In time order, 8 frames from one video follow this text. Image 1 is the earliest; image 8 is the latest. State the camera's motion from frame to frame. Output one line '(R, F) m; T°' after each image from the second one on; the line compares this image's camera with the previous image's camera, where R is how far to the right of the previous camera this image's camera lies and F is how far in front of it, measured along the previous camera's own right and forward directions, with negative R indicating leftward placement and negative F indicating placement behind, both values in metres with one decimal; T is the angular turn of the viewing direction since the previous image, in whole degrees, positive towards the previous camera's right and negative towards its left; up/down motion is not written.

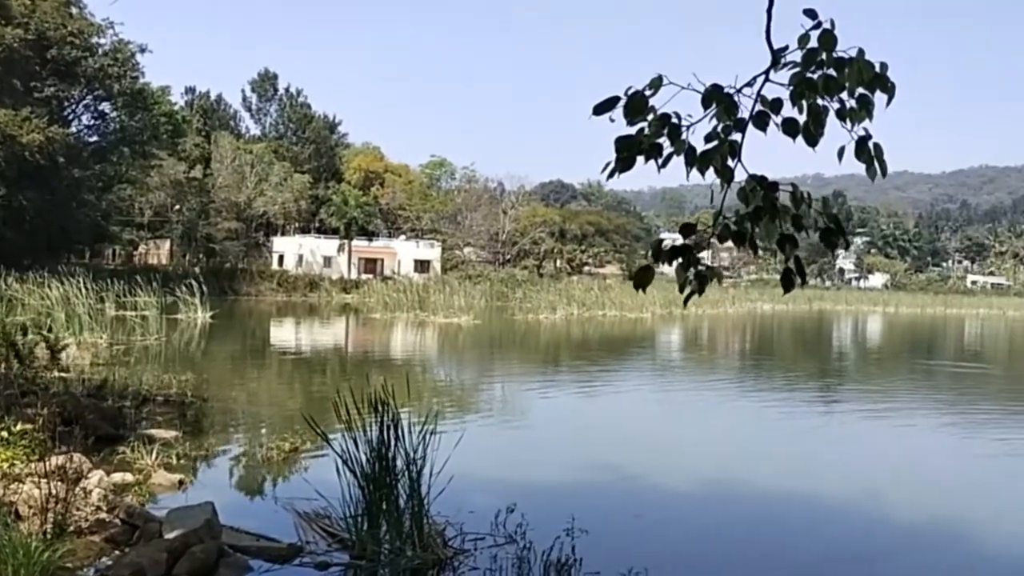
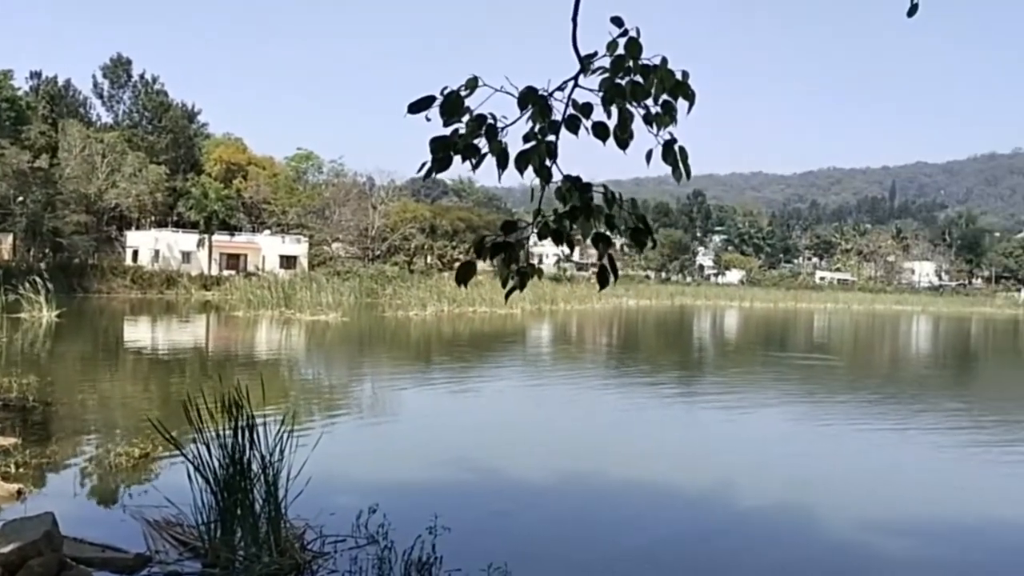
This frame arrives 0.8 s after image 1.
(+0.4, 0.0) m; +7°
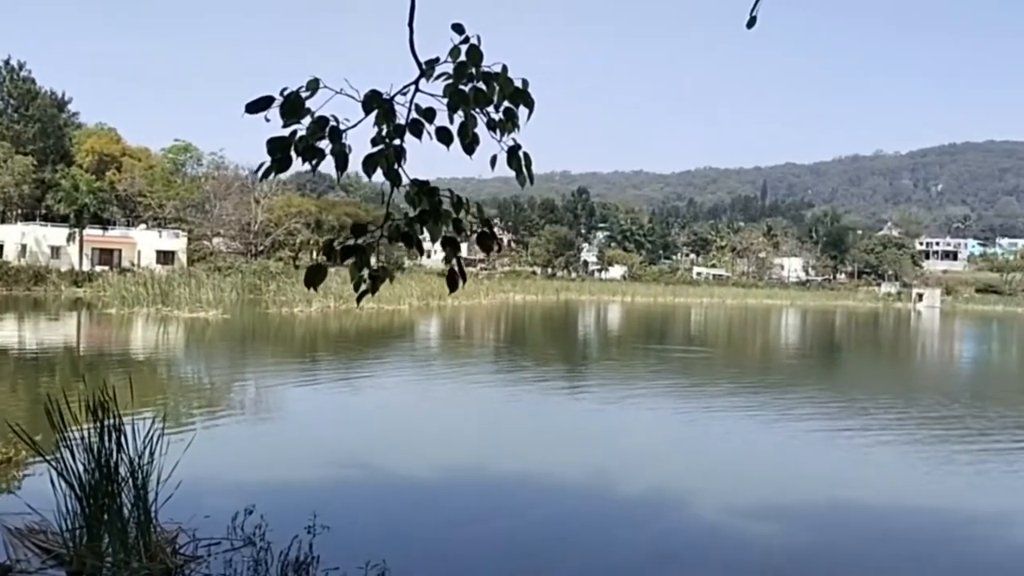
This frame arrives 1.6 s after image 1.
(+0.3, -0.1) m; +6°
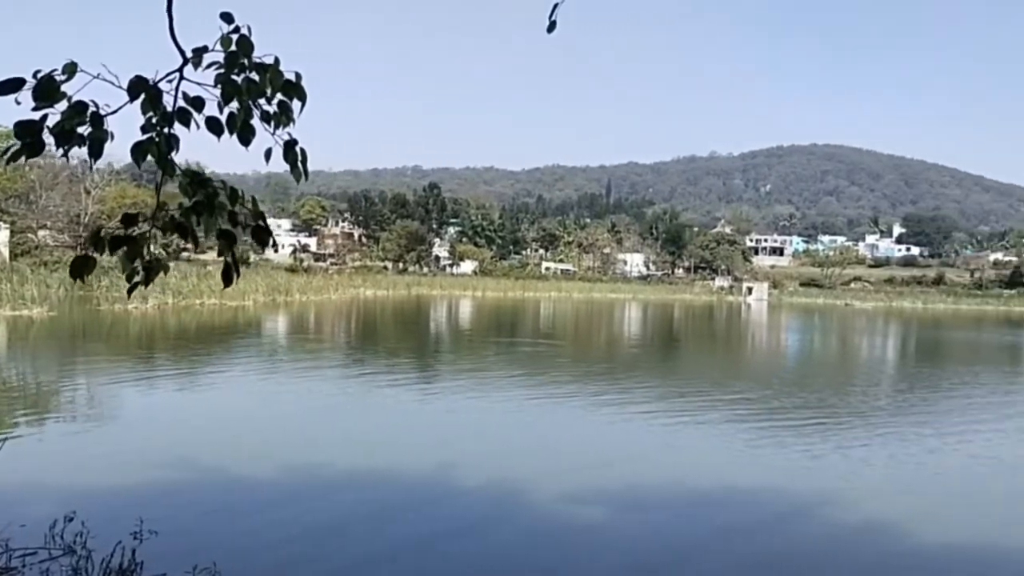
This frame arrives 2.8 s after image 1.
(+0.5, -0.1) m; +8°
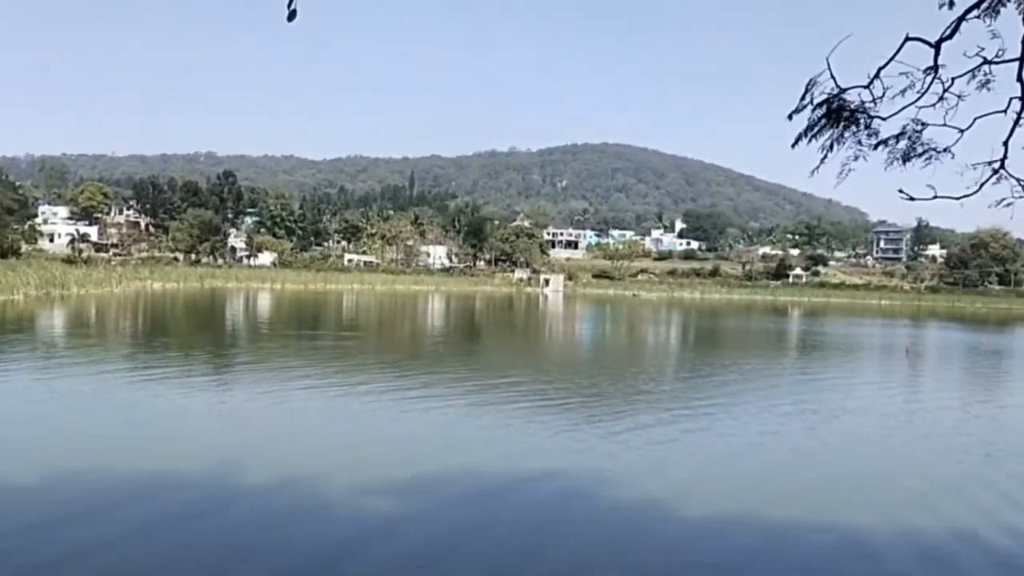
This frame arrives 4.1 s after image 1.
(+0.5, -0.1) m; +11°
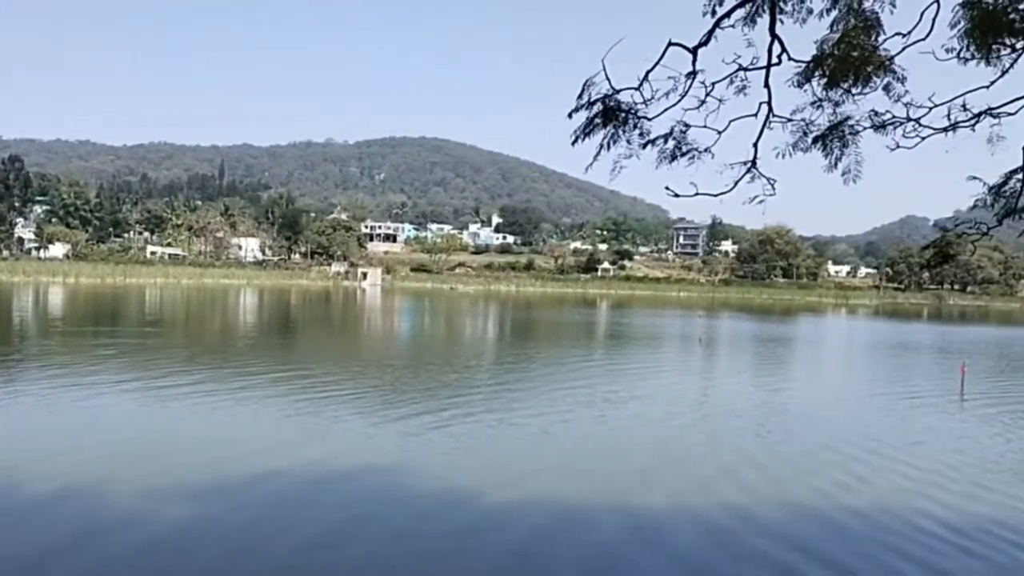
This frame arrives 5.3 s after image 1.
(+0.1, -0.1) m; +11°
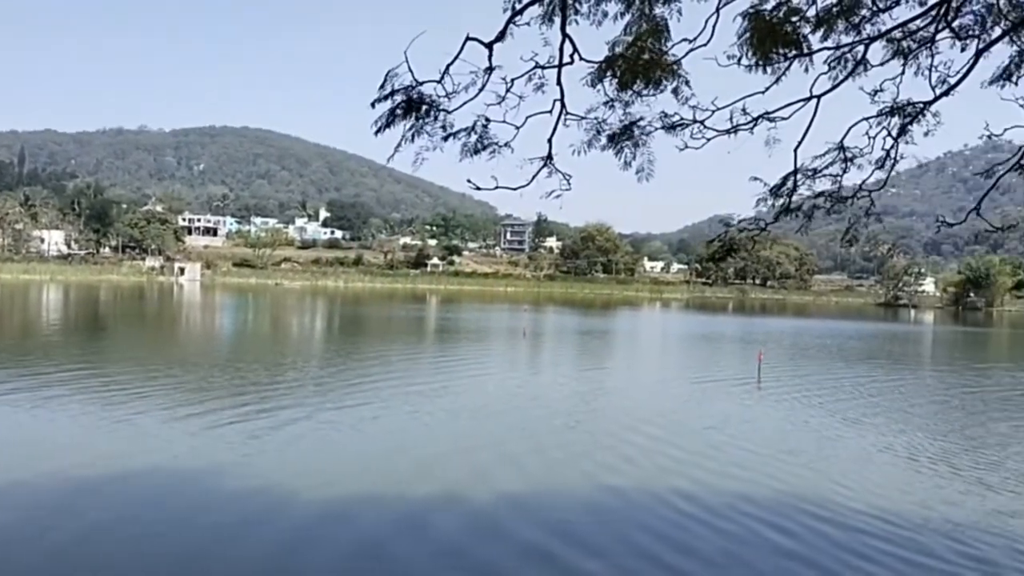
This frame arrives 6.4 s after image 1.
(+0.5, -0.1) m; +10°
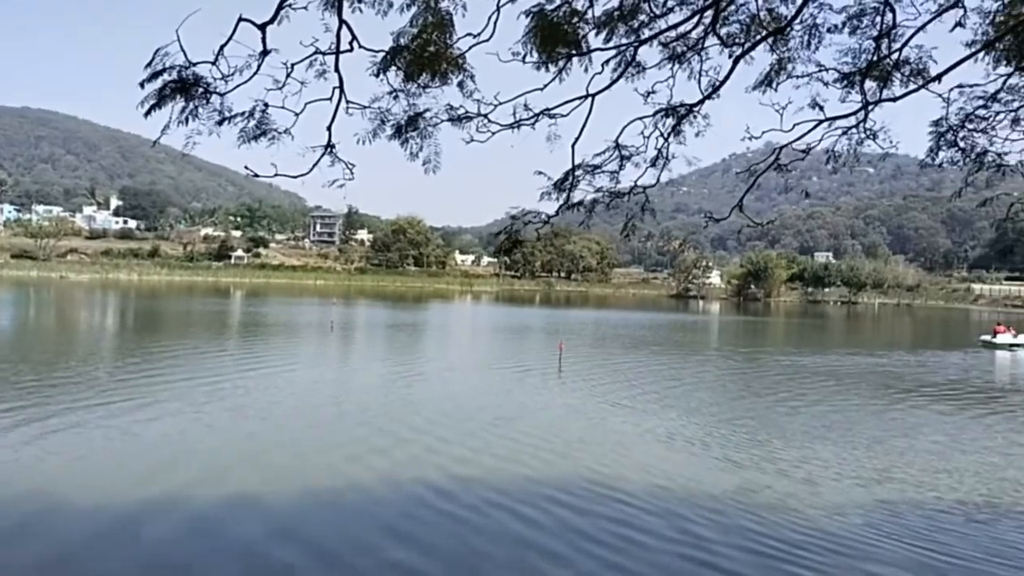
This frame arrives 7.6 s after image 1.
(+0.5, 0.0) m; +10°
